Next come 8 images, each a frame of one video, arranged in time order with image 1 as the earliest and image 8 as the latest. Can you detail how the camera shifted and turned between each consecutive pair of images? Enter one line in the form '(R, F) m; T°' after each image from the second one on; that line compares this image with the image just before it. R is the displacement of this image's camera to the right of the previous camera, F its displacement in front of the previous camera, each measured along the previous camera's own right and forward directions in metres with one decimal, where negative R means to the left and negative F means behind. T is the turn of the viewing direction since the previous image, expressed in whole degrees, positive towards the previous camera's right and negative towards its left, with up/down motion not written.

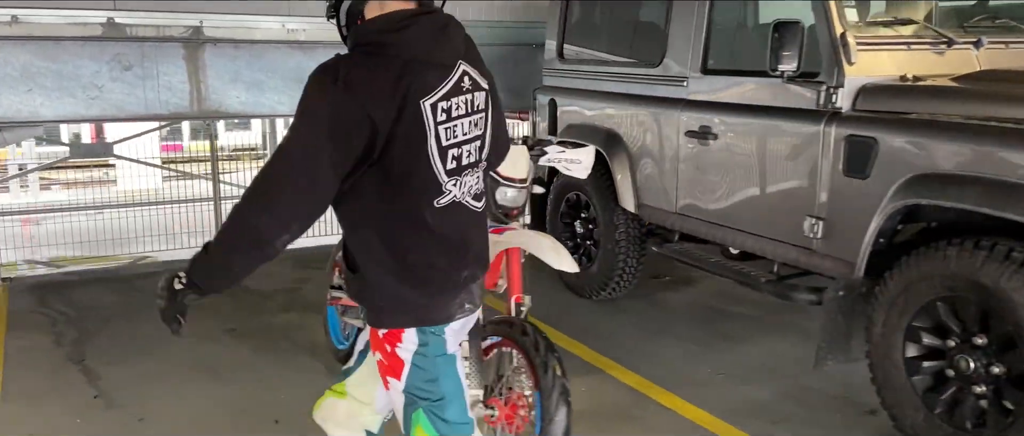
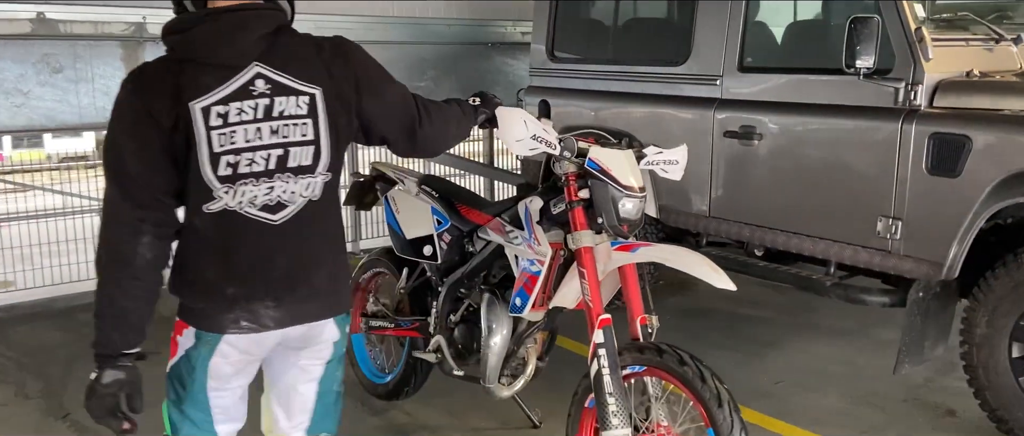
(-0.8, +0.4) m; +9°
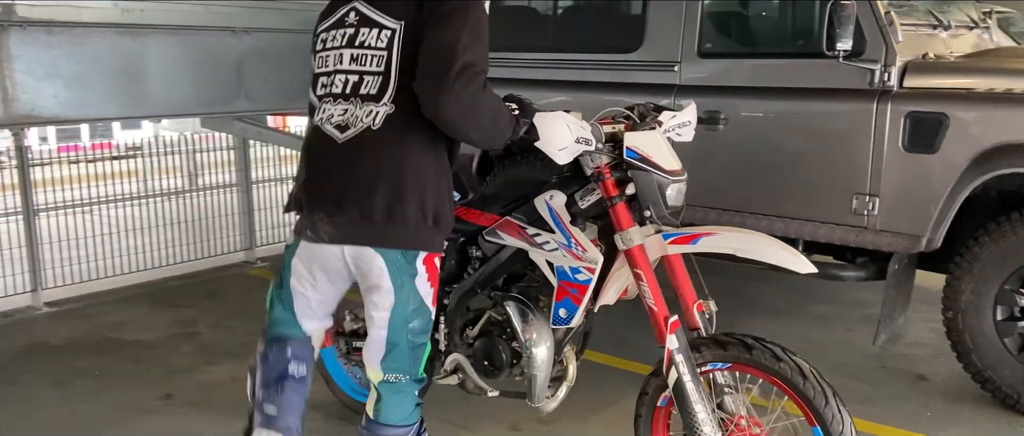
(-0.7, +0.3) m; +13°
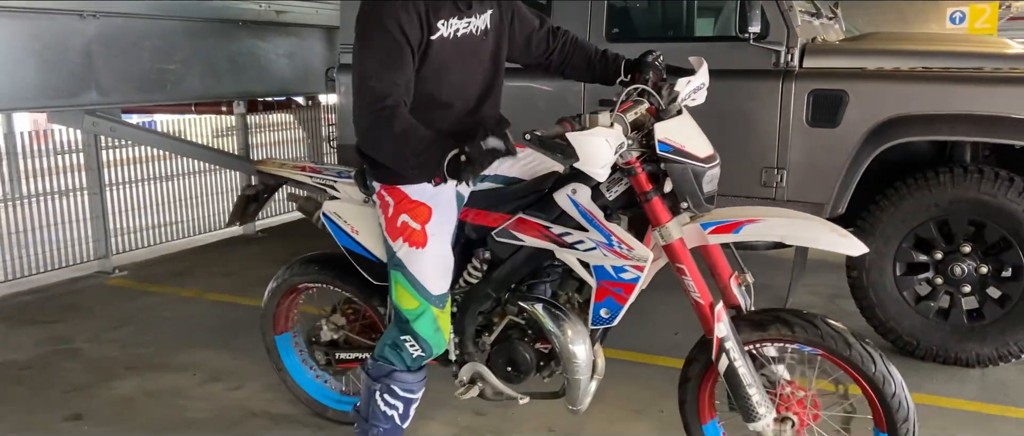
(-0.6, +0.1) m; +13°
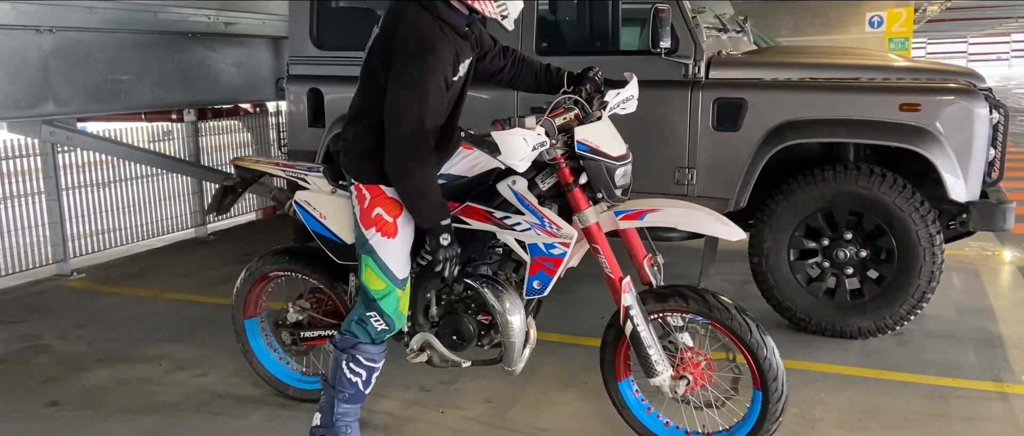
(0.0, -0.4) m; +4°
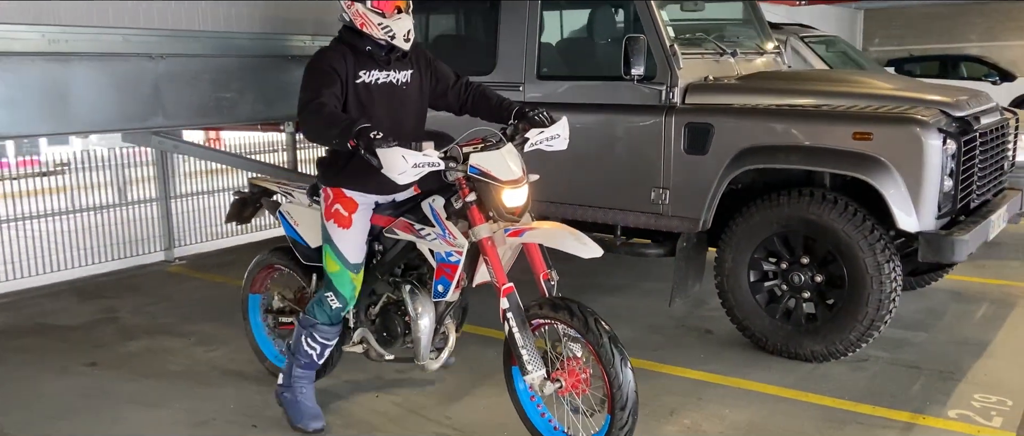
(+1.1, -0.3) m; -13°
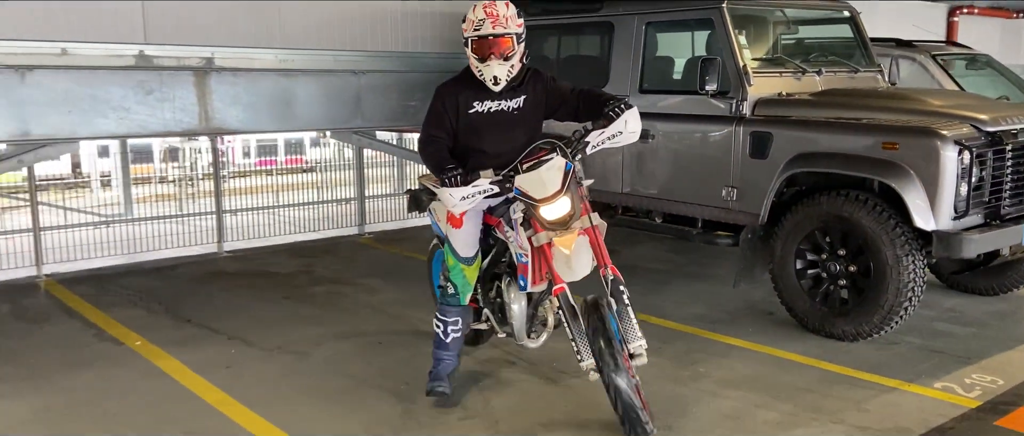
(+0.9, -1.0) m; -15°
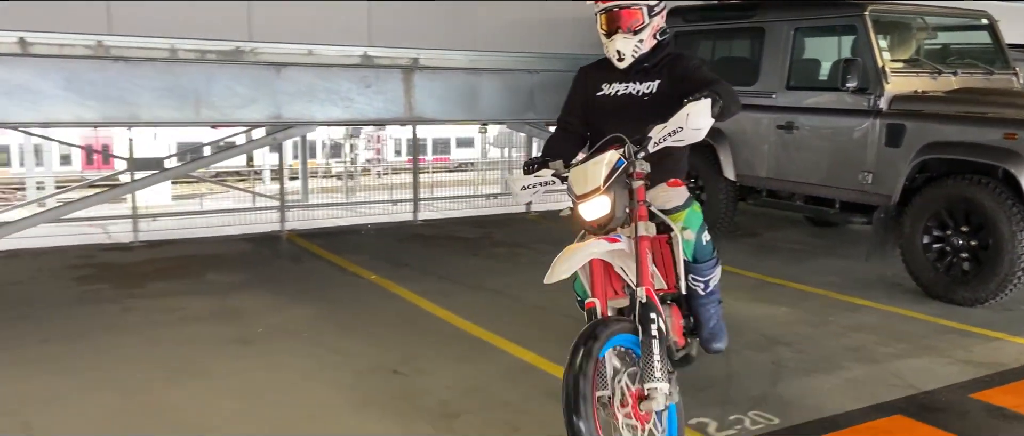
(-0.1, -1.1) m; -9°
